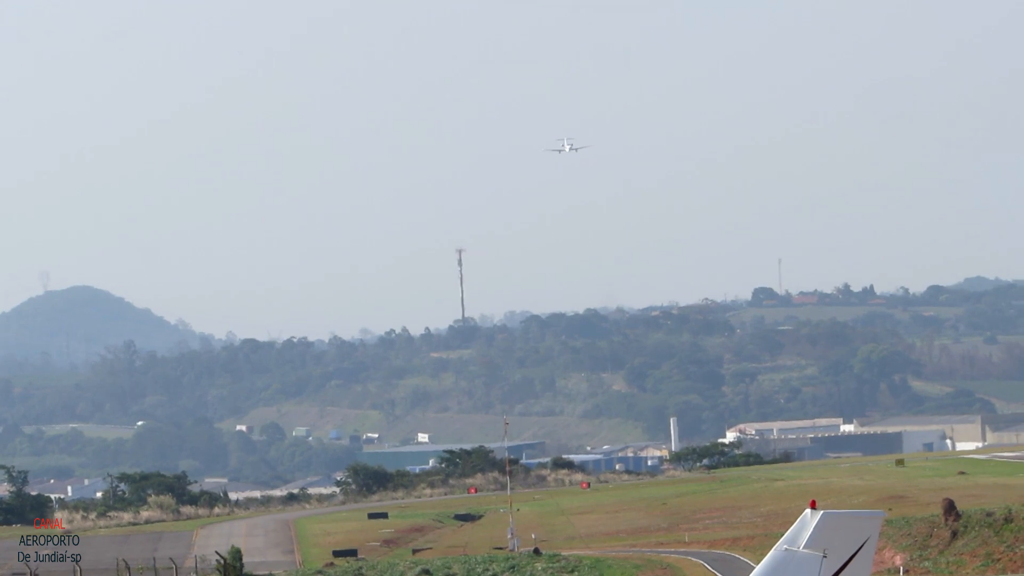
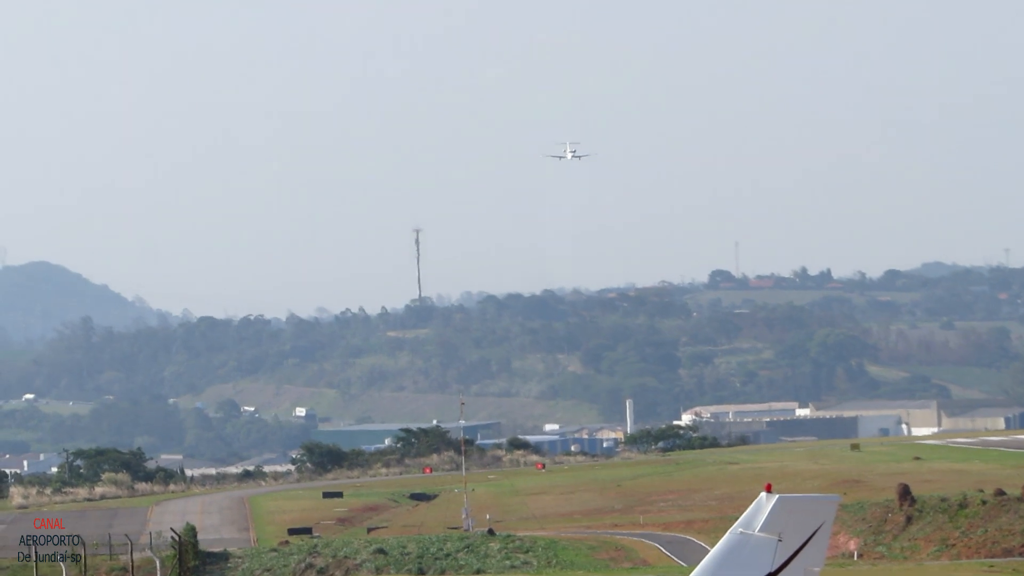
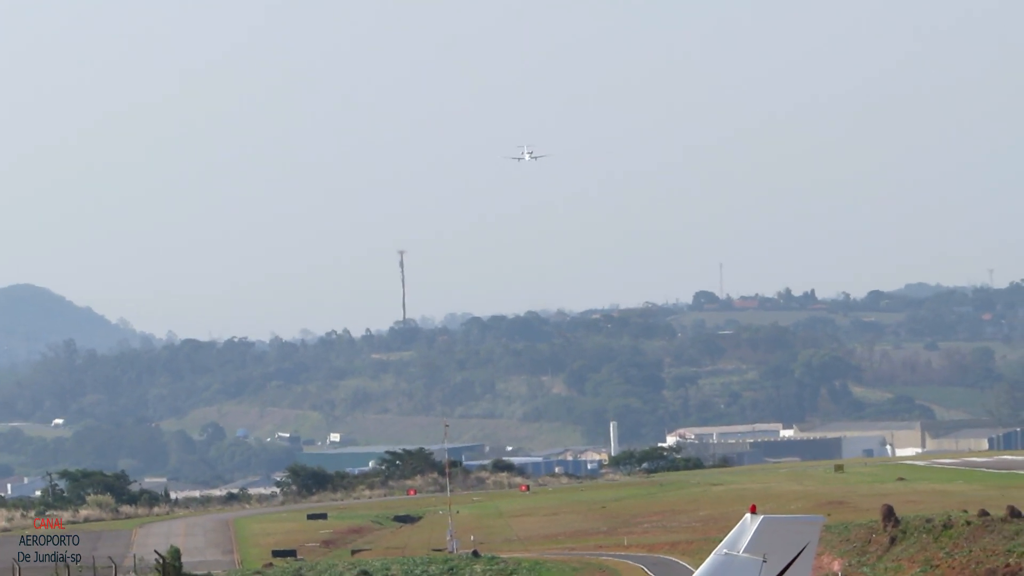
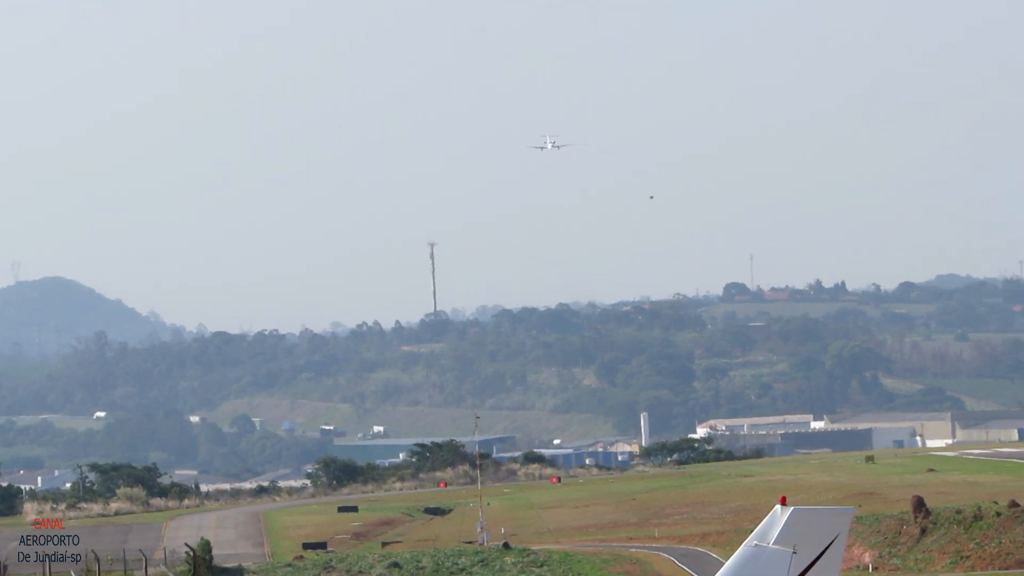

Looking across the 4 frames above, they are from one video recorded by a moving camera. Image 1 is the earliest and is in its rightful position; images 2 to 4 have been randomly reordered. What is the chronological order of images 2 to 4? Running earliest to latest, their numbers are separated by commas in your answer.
4, 3, 2
